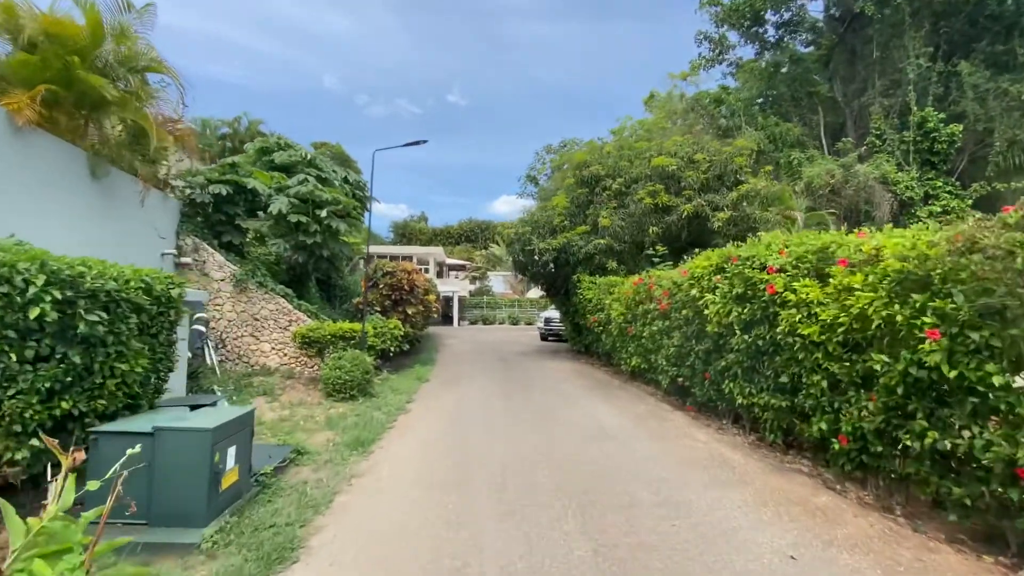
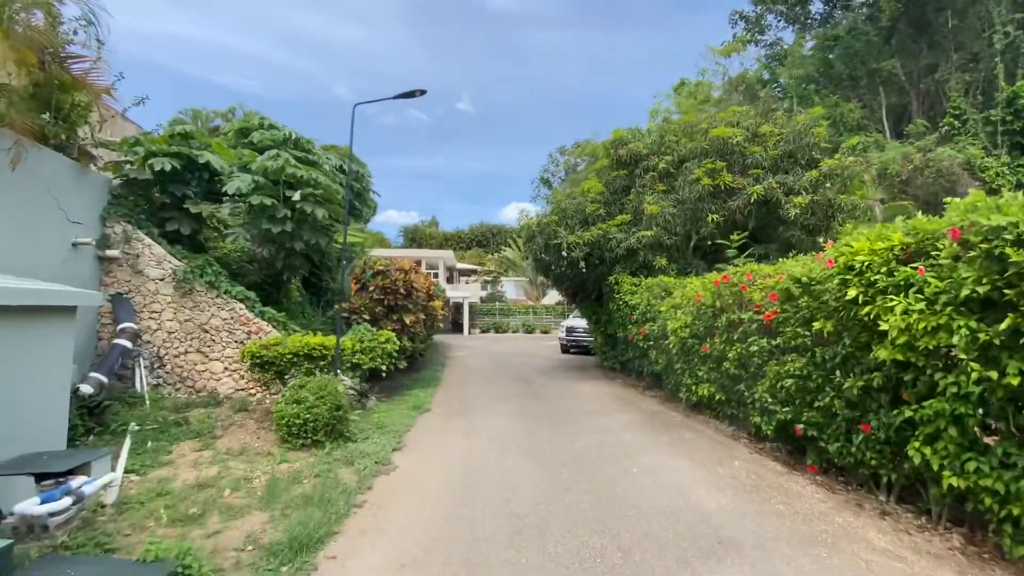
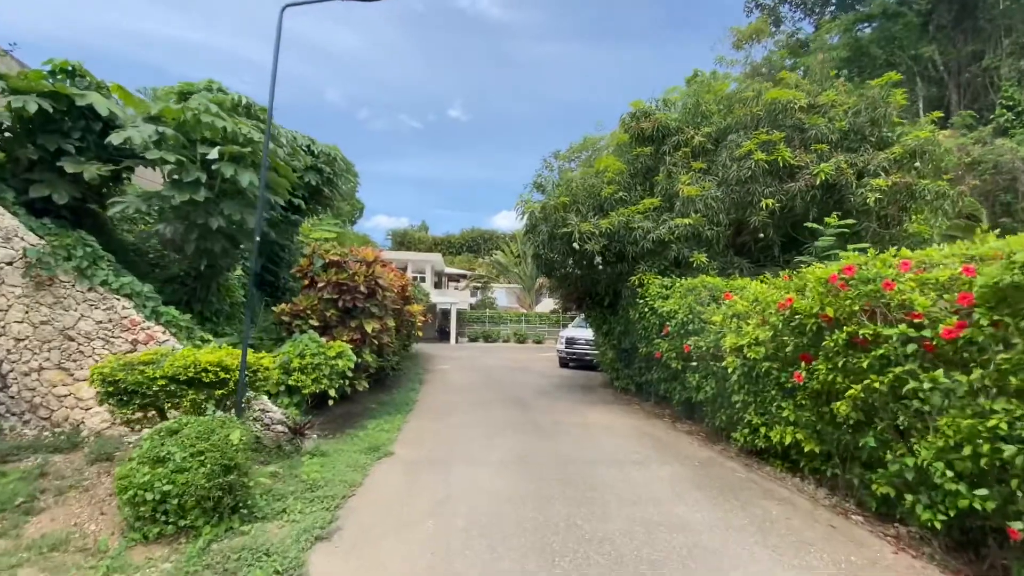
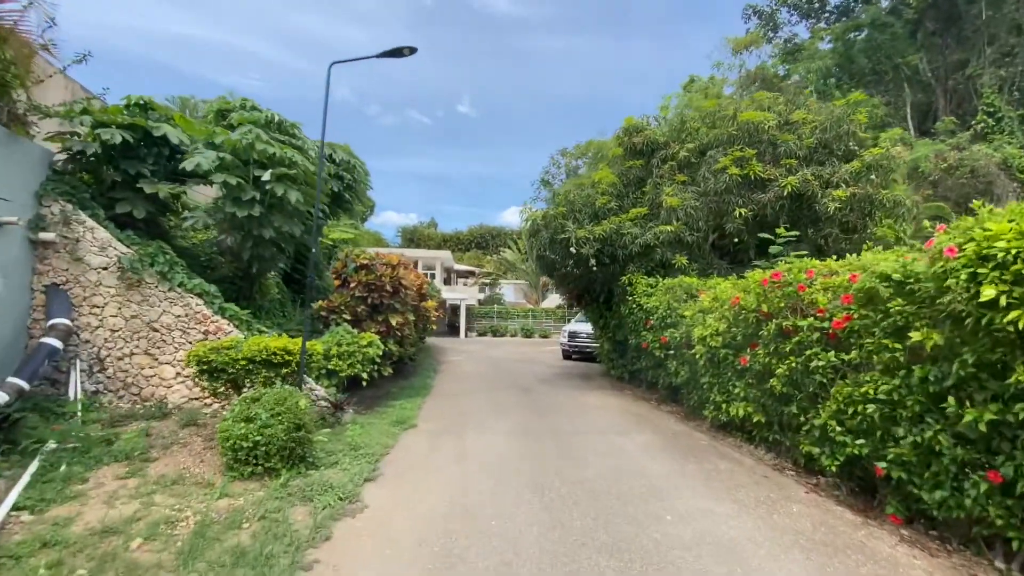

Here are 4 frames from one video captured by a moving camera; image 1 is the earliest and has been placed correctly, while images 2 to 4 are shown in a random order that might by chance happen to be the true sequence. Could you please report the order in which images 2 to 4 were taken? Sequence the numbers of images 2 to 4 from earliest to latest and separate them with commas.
2, 4, 3
